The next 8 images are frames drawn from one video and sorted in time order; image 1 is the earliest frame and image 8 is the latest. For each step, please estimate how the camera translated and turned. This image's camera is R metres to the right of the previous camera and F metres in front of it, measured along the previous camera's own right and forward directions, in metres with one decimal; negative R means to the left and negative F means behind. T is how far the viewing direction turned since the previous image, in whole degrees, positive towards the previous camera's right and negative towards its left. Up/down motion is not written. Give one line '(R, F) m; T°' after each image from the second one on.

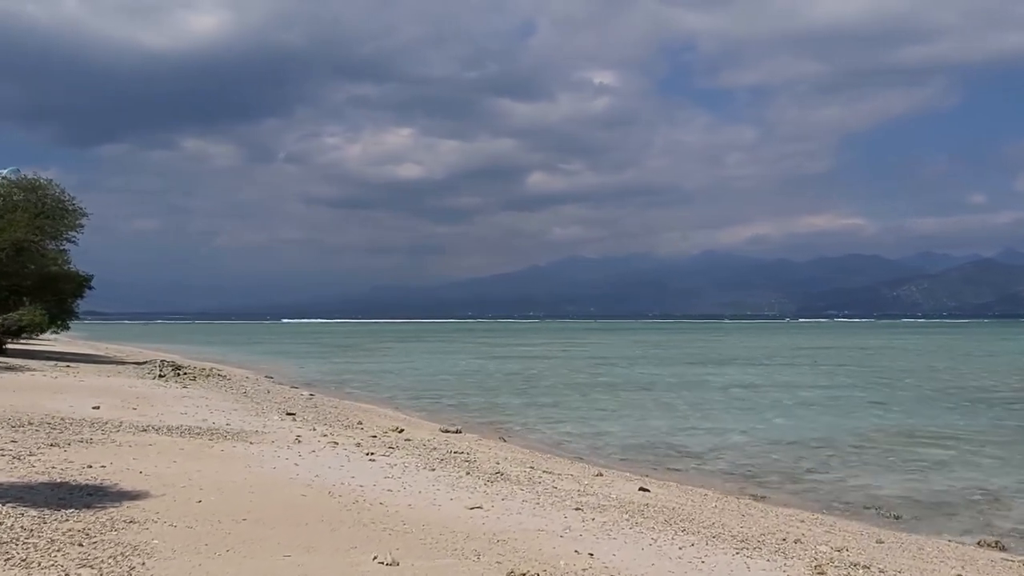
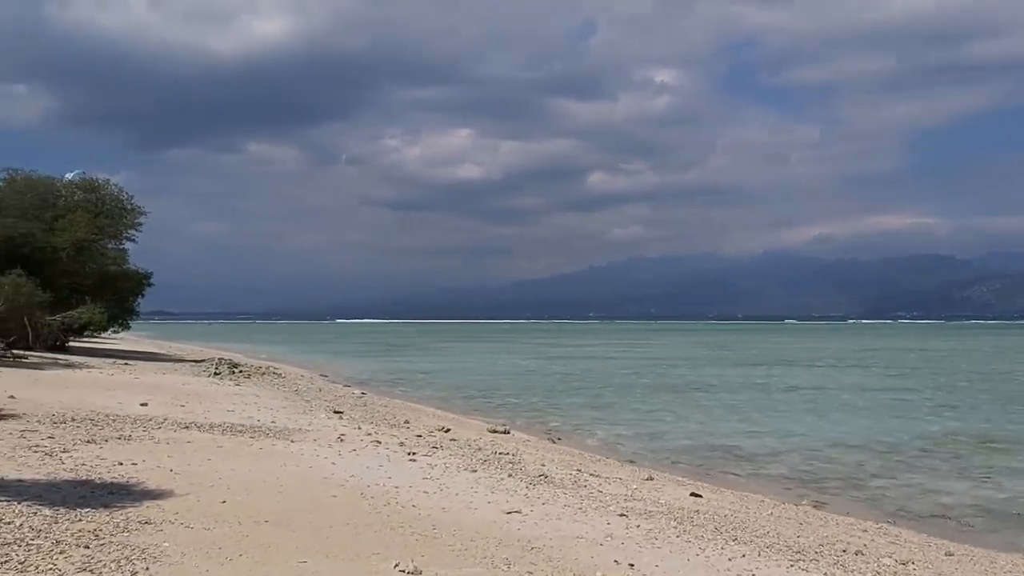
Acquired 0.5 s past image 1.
(+0.2, +0.5) m; -4°
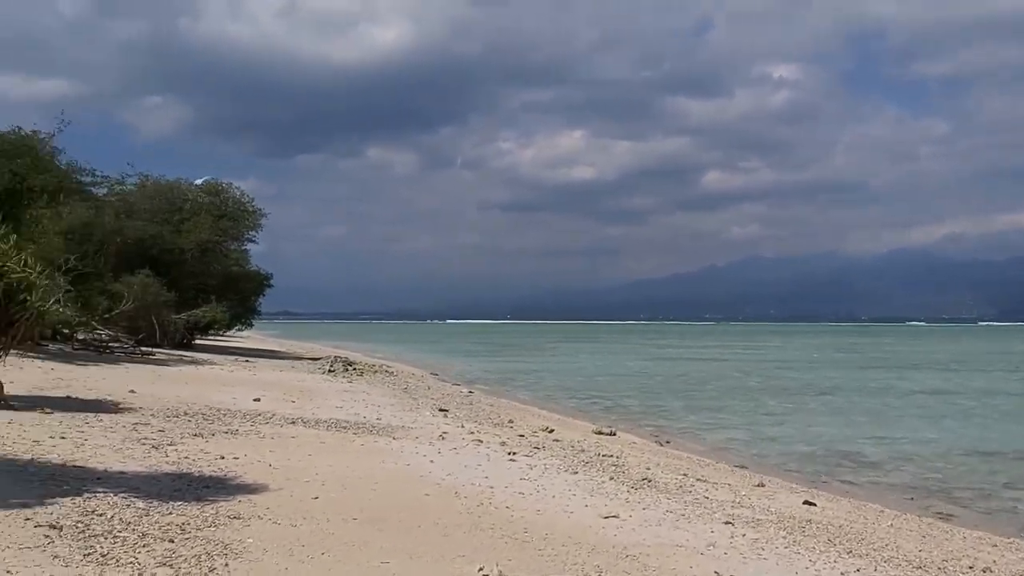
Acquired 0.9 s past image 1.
(+0.2, +0.4) m; -7°
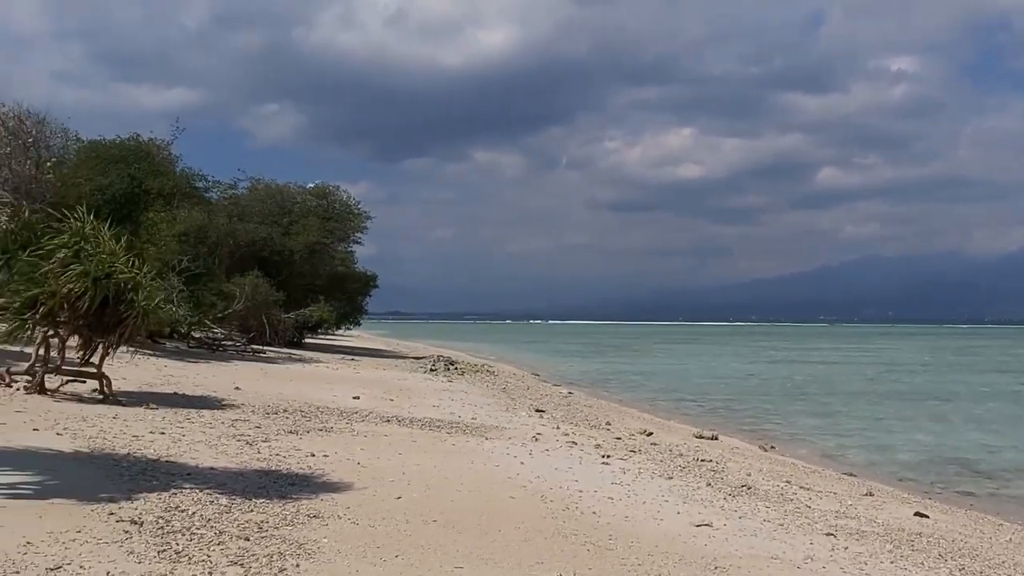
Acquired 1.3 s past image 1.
(+0.2, +0.3) m; -7°
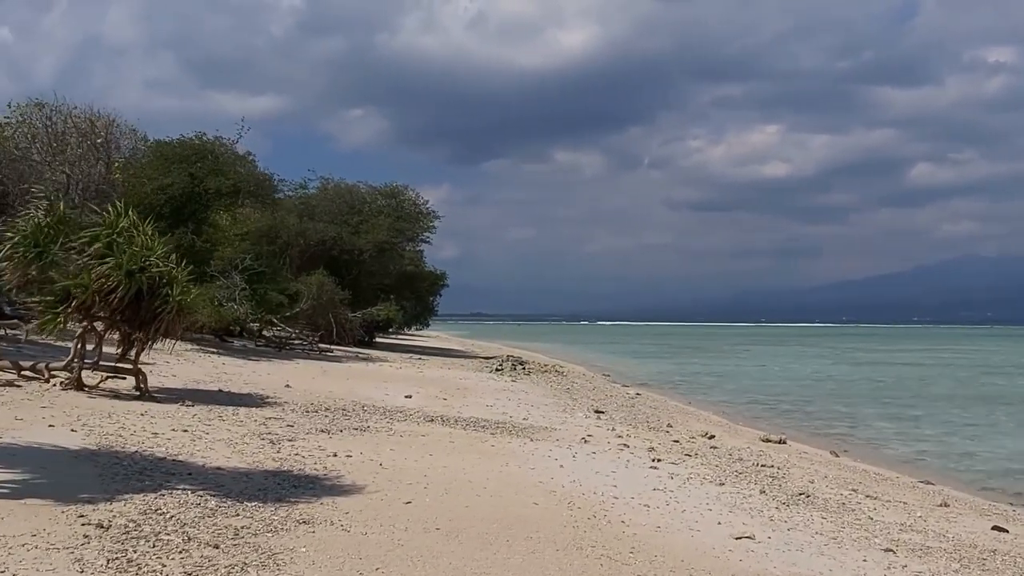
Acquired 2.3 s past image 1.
(+0.6, +0.7) m; -5°
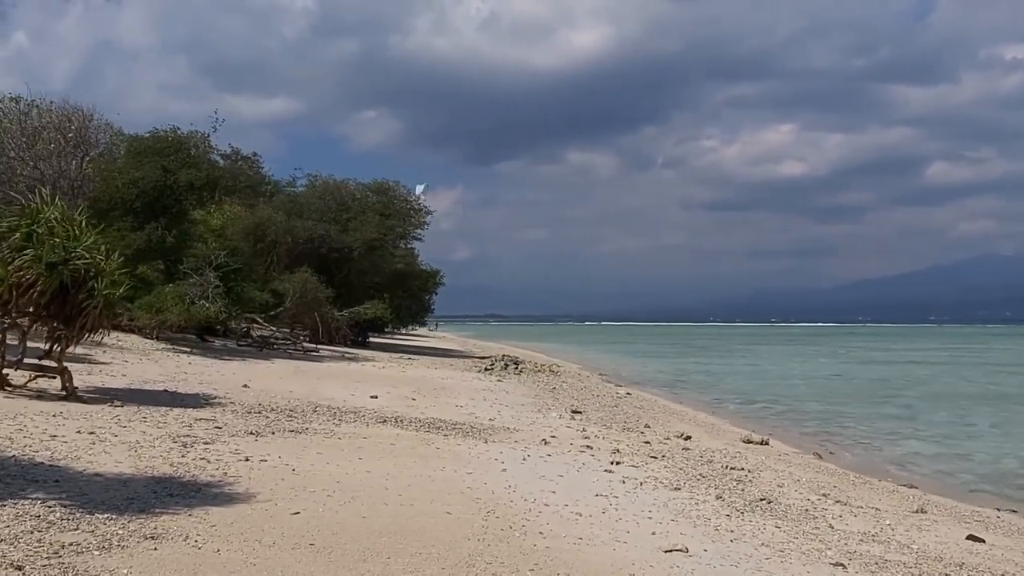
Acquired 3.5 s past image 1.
(+0.9, +0.8) m; -1°
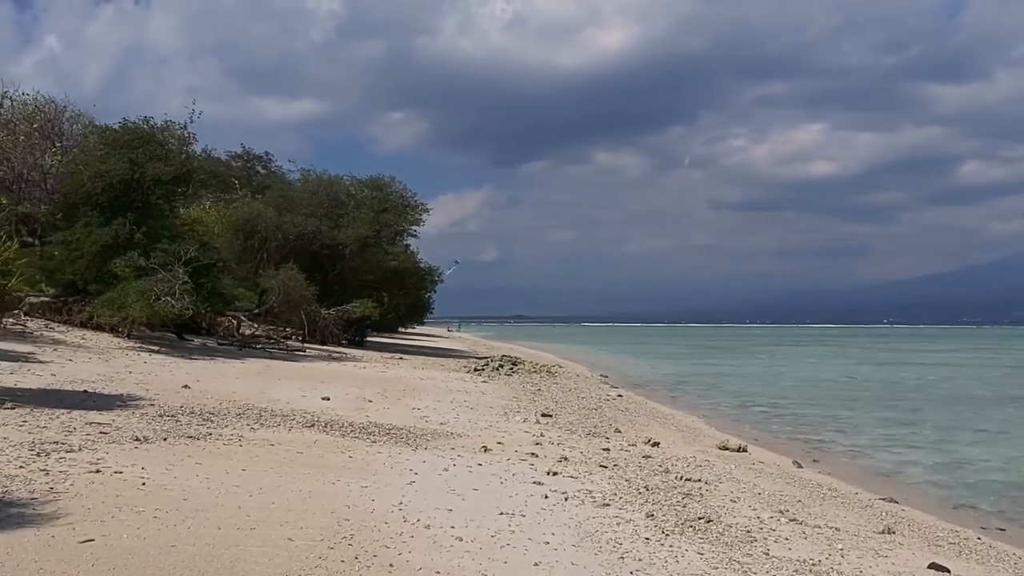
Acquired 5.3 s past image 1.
(+1.3, +1.2) m; -1°
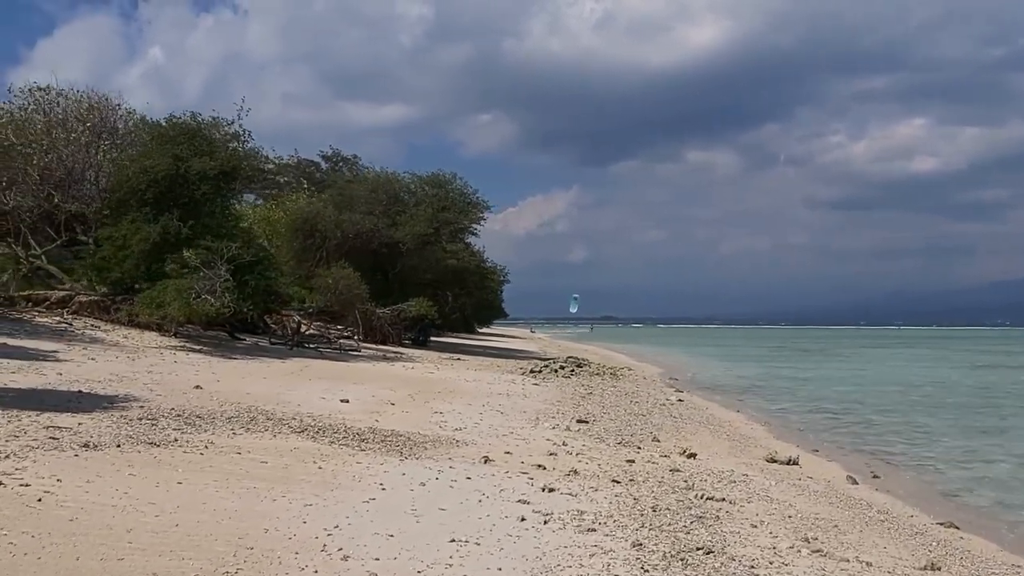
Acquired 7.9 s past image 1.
(+1.1, +1.3) m; -6°
